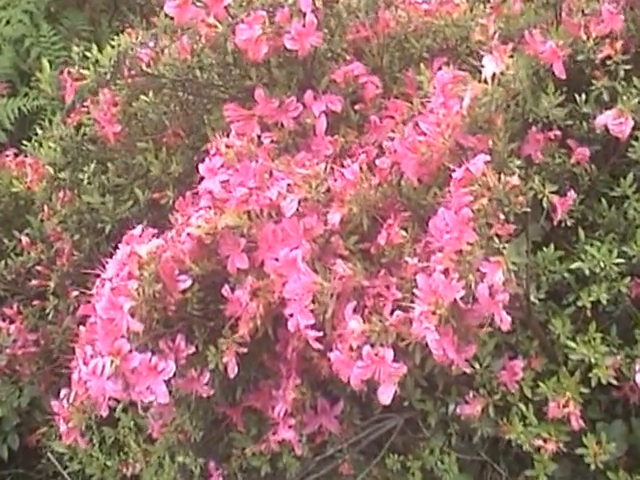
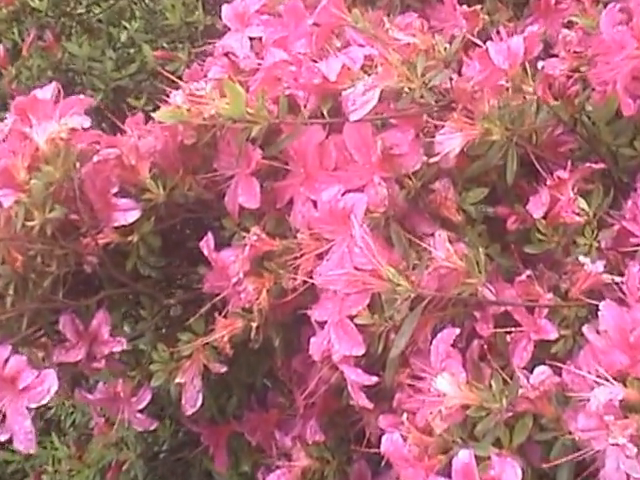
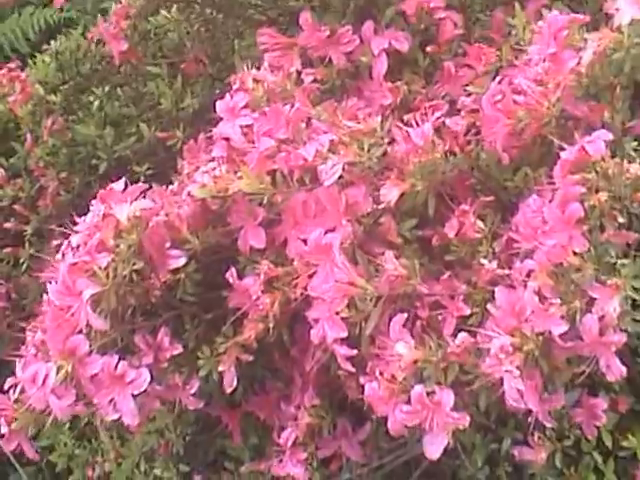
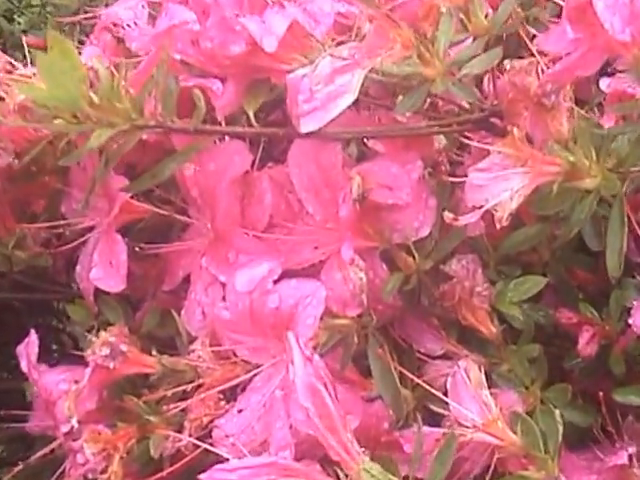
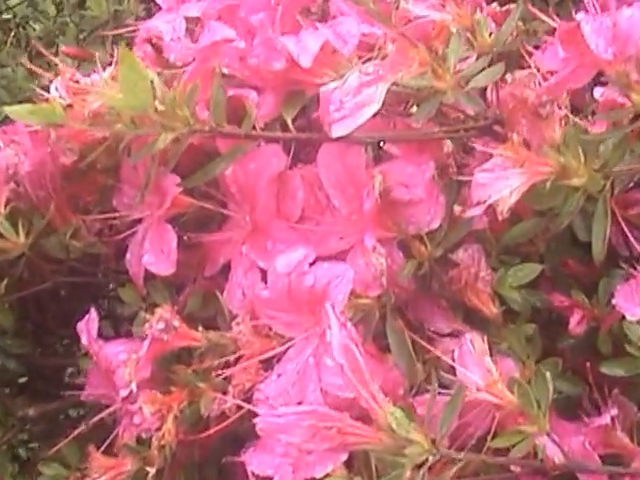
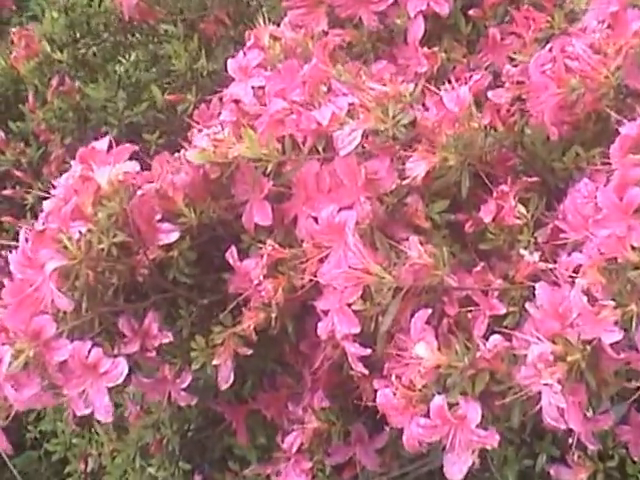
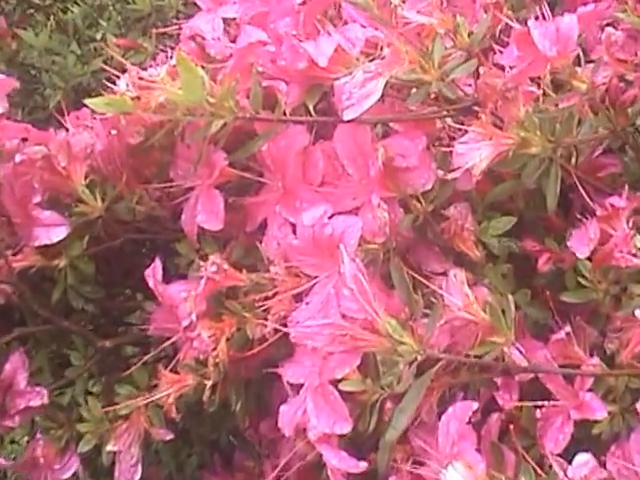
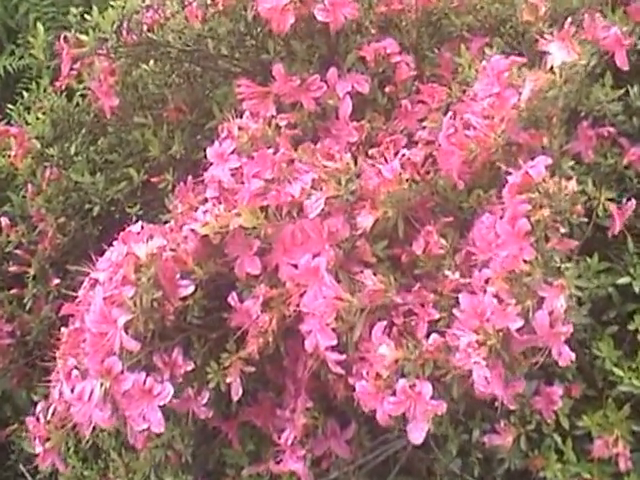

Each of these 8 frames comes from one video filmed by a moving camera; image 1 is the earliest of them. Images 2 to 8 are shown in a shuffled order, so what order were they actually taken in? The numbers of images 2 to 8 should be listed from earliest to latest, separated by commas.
8, 3, 6, 2, 7, 5, 4
